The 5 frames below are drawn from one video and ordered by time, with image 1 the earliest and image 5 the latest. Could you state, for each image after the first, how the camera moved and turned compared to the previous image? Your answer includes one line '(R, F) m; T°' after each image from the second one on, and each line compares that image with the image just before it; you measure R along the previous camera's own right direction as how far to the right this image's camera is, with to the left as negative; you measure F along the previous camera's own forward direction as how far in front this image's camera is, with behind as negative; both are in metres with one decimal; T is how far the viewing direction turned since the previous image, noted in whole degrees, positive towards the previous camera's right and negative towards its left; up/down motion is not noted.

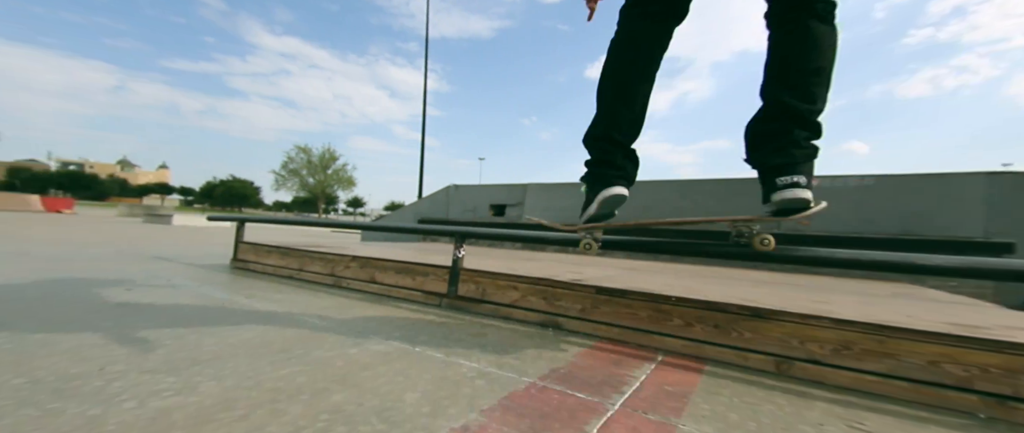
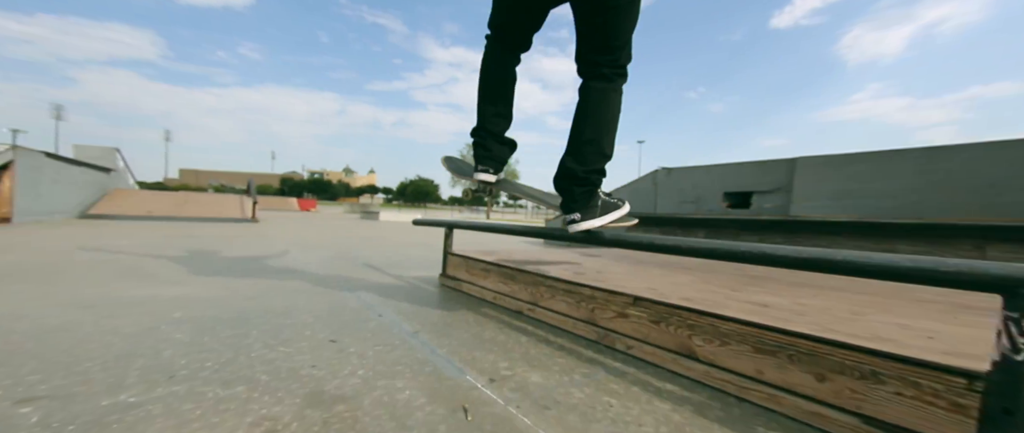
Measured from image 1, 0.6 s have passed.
(-1.0, +1.1) m; -23°
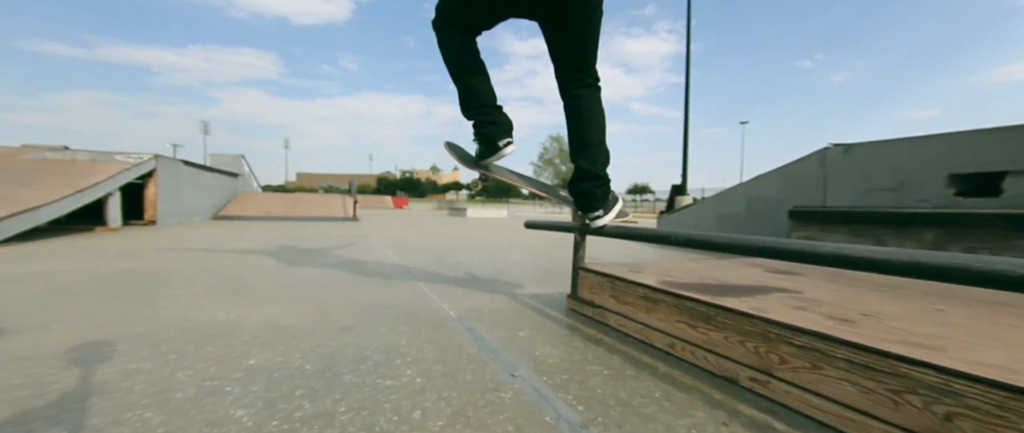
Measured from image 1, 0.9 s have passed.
(-0.4, +0.7) m; -12°
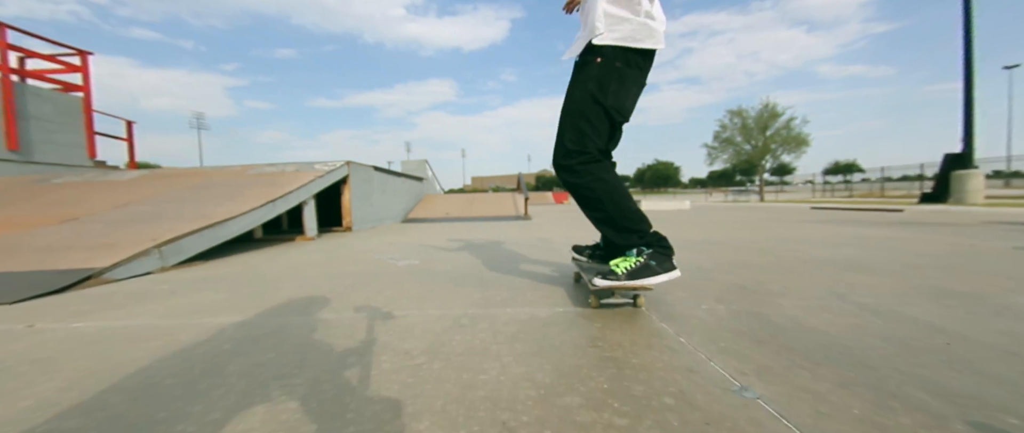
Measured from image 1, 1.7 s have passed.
(-1.0, +1.9) m; -24°
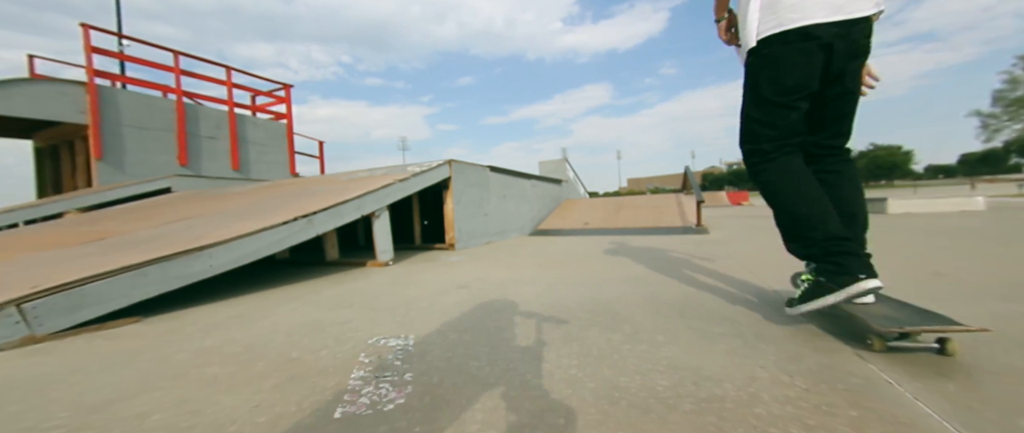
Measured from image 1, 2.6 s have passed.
(-0.1, +2.4) m; -23°
